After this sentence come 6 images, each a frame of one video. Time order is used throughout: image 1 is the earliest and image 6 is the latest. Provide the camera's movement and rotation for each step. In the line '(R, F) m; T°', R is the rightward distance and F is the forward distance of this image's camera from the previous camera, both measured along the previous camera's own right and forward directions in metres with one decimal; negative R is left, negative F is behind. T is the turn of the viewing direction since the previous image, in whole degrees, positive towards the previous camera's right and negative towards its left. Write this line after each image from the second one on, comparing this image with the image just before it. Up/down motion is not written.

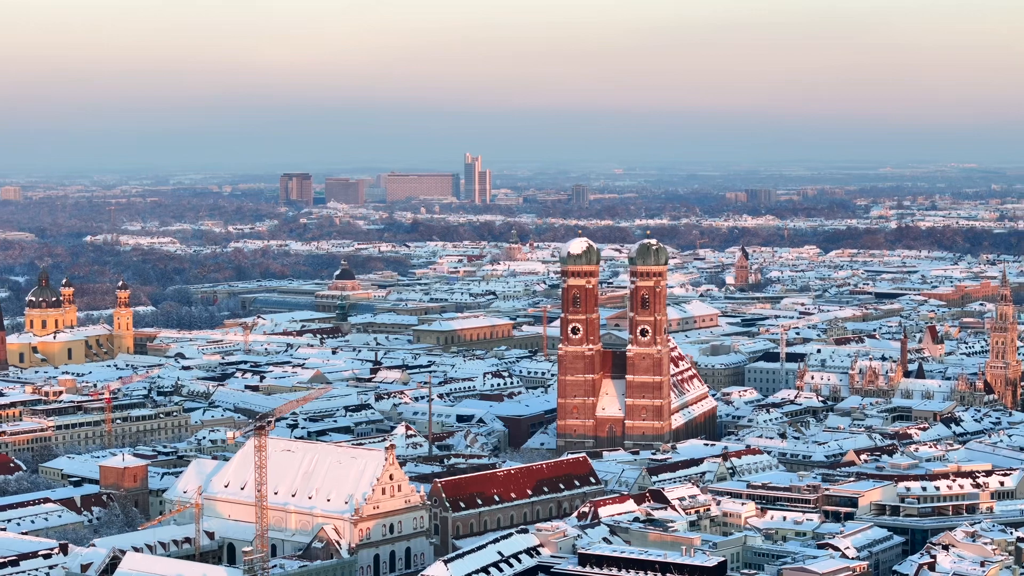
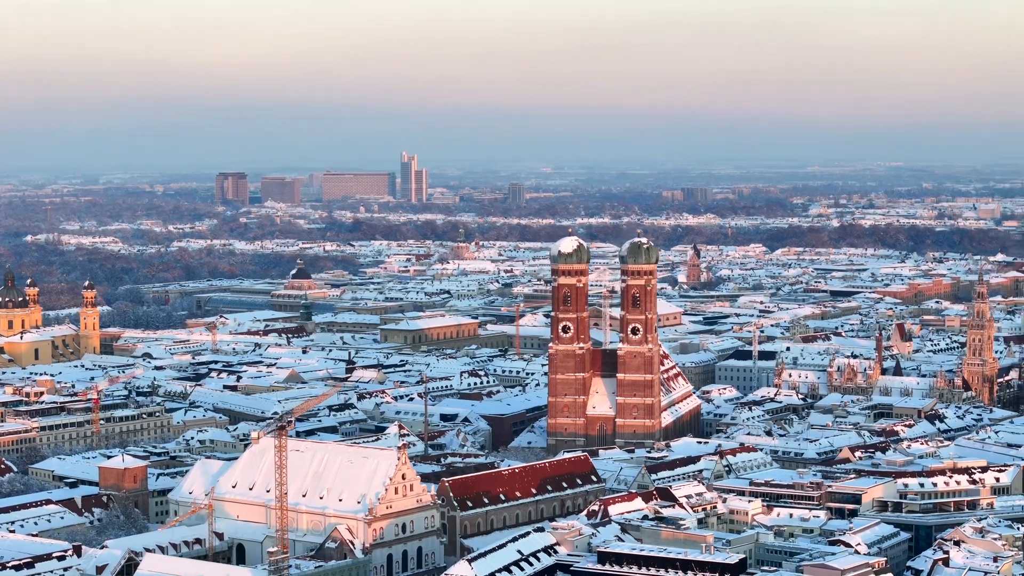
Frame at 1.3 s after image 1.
(-1.2, 0.0) m; +2°
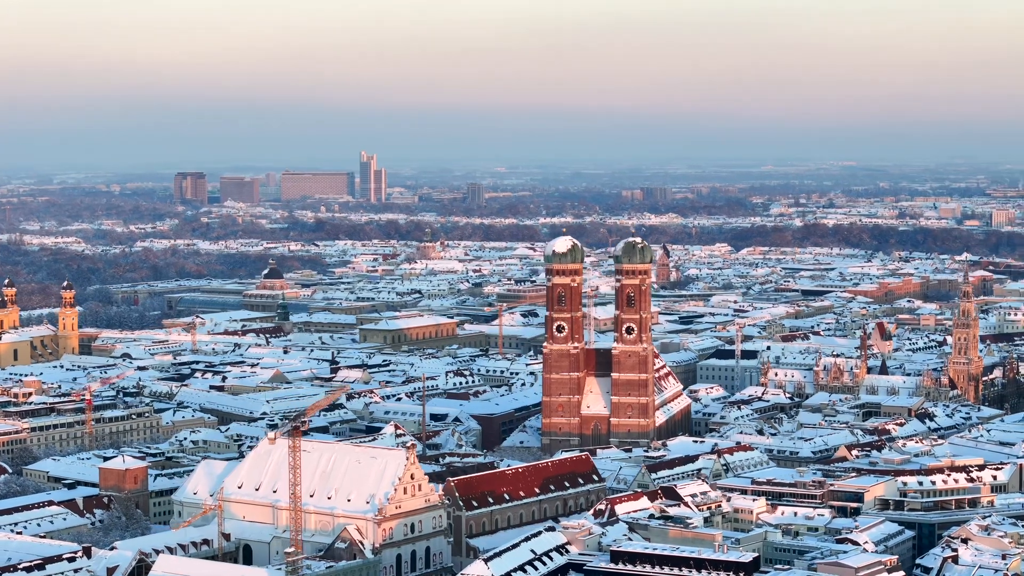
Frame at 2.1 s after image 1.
(-0.8, 0.0) m; +1°
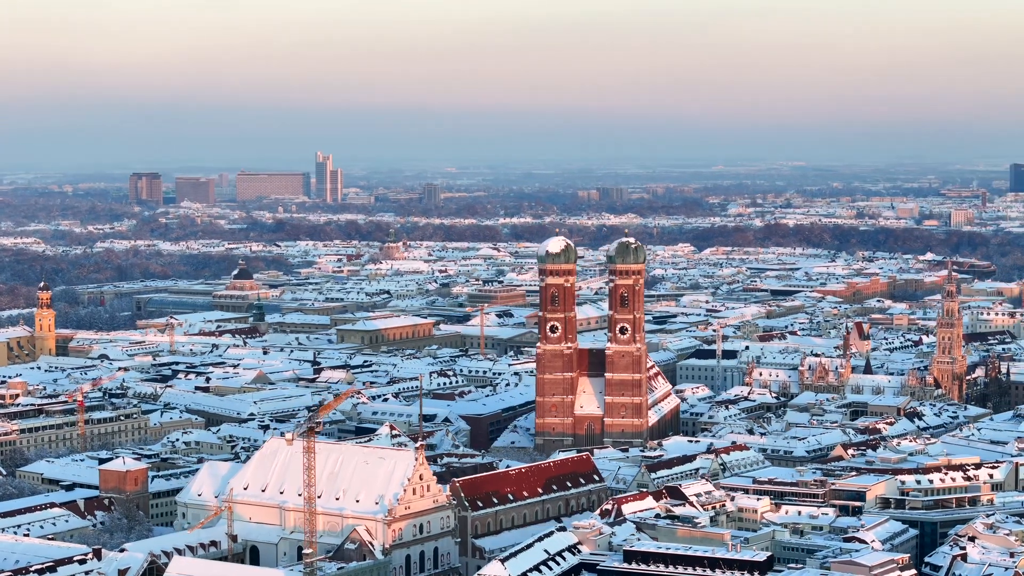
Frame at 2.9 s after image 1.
(-0.8, 0.0) m; +1°
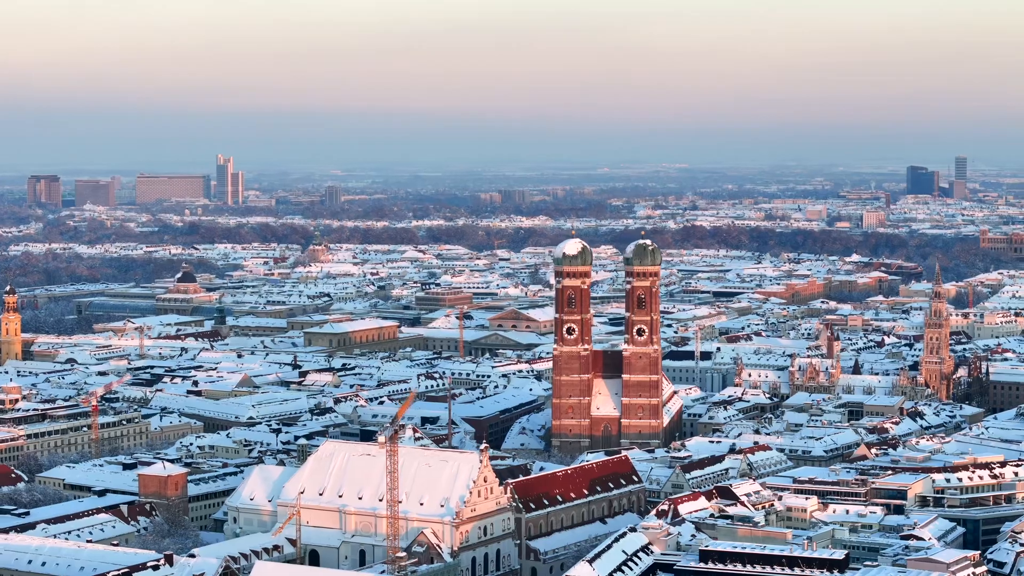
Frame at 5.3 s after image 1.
(-2.6, 0.0) m; +3°
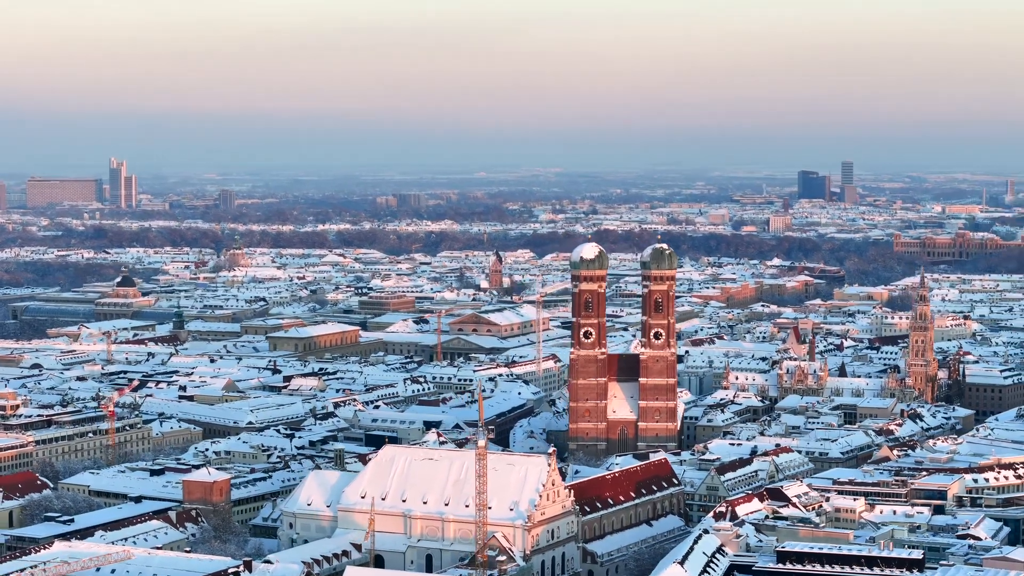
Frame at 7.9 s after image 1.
(-2.7, -0.1) m; +3°
